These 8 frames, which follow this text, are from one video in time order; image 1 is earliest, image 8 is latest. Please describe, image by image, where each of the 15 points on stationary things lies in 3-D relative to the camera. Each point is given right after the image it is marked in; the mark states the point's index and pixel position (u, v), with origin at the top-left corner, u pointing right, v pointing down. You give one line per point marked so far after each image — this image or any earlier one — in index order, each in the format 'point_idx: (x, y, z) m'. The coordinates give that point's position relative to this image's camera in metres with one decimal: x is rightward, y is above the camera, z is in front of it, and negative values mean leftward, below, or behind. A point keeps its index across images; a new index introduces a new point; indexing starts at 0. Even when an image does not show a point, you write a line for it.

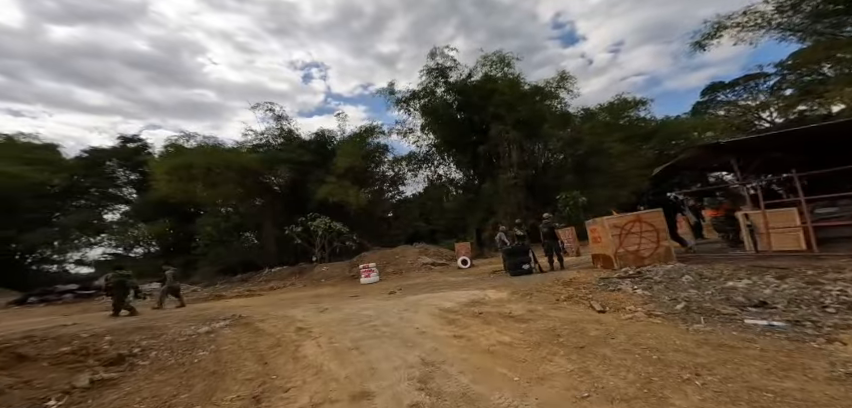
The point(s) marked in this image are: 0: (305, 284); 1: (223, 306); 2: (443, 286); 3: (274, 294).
0: (-5.3, -3.6, +15.4) m
1: (-6.3, -3.3, +11.2) m
2: (+0.4, -1.8, +8.0) m
3: (-5.5, -3.4, +13.2) m
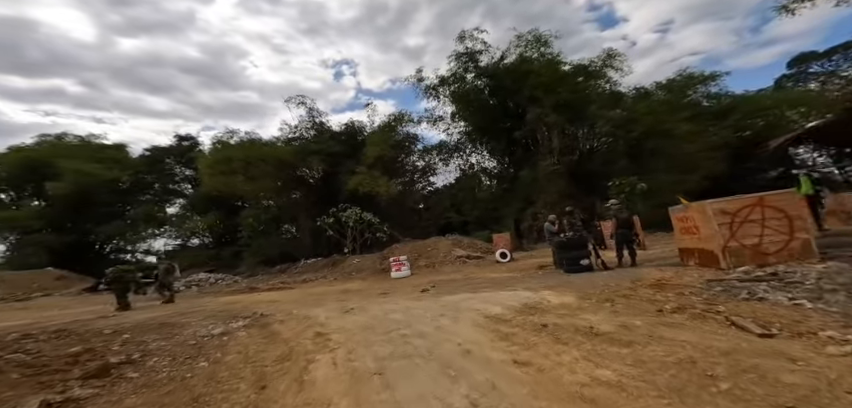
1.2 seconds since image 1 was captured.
0: (-3.8, -3.2, +14.8) m
1: (-5.2, -3.0, +10.7) m
2: (+1.1, -1.5, +6.9) m
3: (-4.2, -3.1, +12.7) m
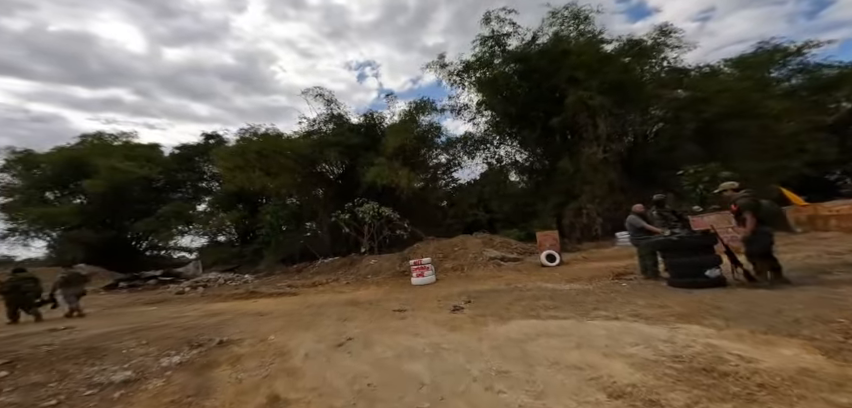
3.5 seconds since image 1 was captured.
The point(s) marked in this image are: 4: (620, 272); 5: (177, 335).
0: (-2.9, -2.9, +12.8) m
1: (-4.5, -2.7, +8.8) m
2: (+1.6, -1.2, +4.6) m
3: (-3.4, -2.8, +10.7) m
4: (+3.4, -1.2, +6.1) m
5: (-4.5, -2.4, +6.3) m
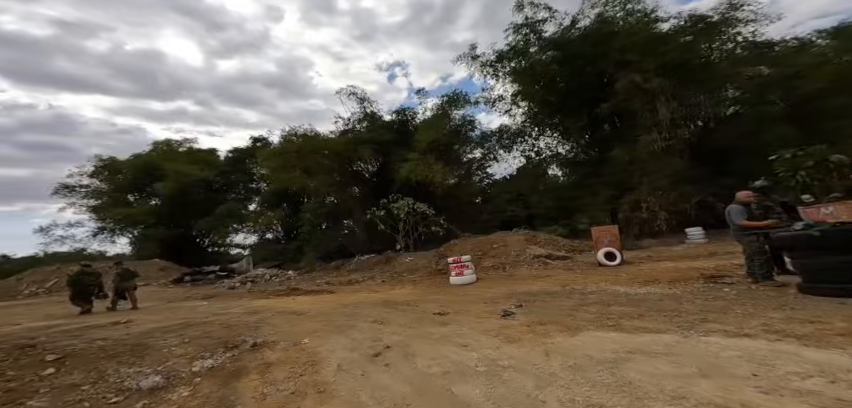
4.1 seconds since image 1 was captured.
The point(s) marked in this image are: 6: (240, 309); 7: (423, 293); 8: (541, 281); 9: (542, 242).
0: (-1.5, -2.7, +12.5) m
1: (-3.6, -2.6, +8.7) m
2: (+2.1, -1.1, +3.9) m
3: (-2.2, -2.7, +10.5) m
4: (+4.1, -1.0, +5.2) m
5: (-3.8, -2.3, +6.2) m
6: (-5.0, -2.9, +9.4) m
7: (-0.1, -2.0, +8.0) m
8: (+2.1, -1.4, +6.2) m
9: (+3.5, -1.2, +10.5) m
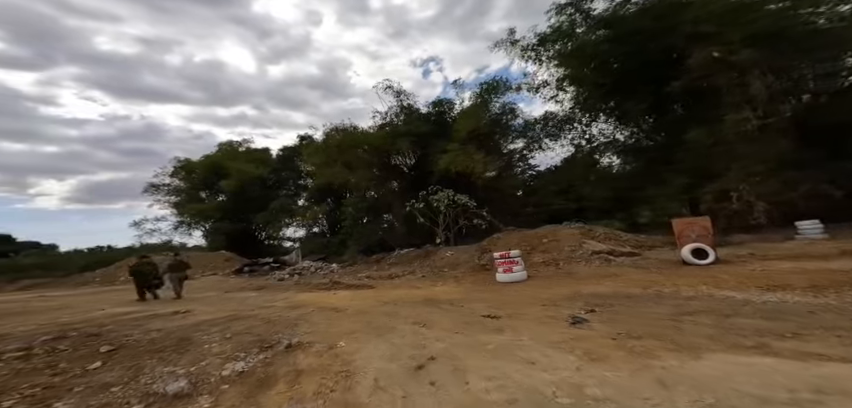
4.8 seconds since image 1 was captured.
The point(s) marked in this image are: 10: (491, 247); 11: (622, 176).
0: (0.0, -2.5, +12.1) m
1: (-2.5, -2.4, +8.5) m
2: (+2.6, -0.9, +3.1) m
3: (-1.0, -2.5, +10.1) m
4: (+4.7, -0.8, +4.1) m
5: (-3.0, -2.2, +6.0) m
6: (-3.9, -2.7, +9.4) m
7: (+0.9, -1.8, +7.4) m
8: (+2.8, -1.2, +5.3) m
9: (+4.7, -0.9, +9.5) m
10: (+2.4, -1.7, +13.0) m
11: (+8.8, +1.2, +15.6) m
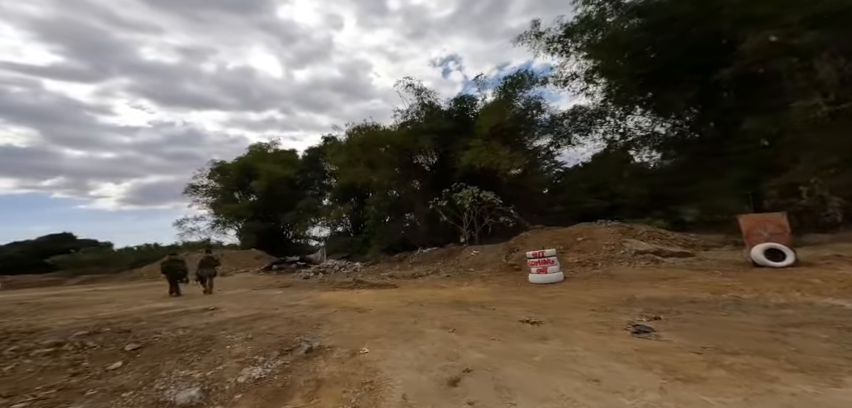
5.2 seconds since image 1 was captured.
0: (+0.8, -2.4, +11.6) m
1: (-1.9, -2.3, +8.2) m
2: (+2.9, -0.9, +2.5) m
3: (-0.3, -2.4, +9.7) m
4: (+5.0, -0.7, +3.4) m
5: (-2.5, -2.1, +5.8) m
6: (-3.2, -2.6, +9.2) m
7: (+1.4, -1.7, +6.9) m
8: (+3.2, -1.1, +4.7) m
9: (+5.4, -0.8, +8.7) m
10: (+3.3, -1.6, +12.5) m
11: (+9.9, +1.4, +14.6) m
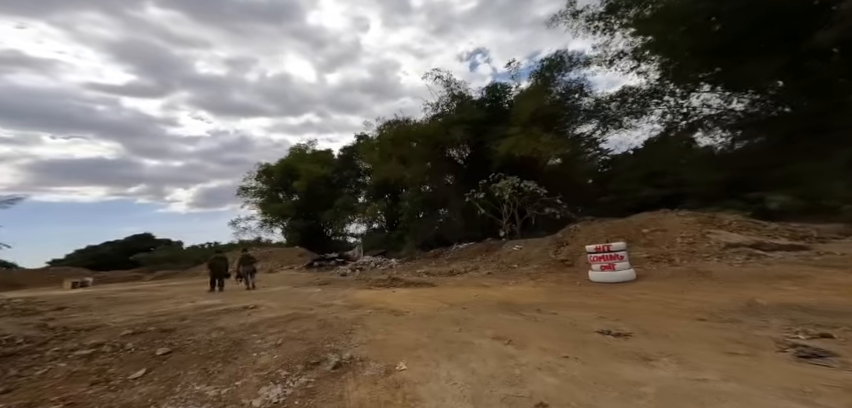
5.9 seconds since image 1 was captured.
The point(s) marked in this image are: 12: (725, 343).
0: (+2.1, -2.1, +10.7) m
1: (-0.9, -2.2, +7.6) m
2: (+3.2, -0.7, +1.4) m
3: (+0.8, -2.1, +9.0) m
4: (+5.4, -0.5, +2.1) m
5: (-1.8, -2.0, +5.3) m
6: (-2.1, -2.5, +8.7) m
7: (+2.2, -1.5, +6.0) m
8: (+3.7, -0.8, +3.6) m
9: (+6.3, -0.4, +7.4) m
10: (+4.7, -1.2, +11.3) m
11: (+11.3, +1.9, +12.7) m
12: (+2.0, -1.0, +2.4) m
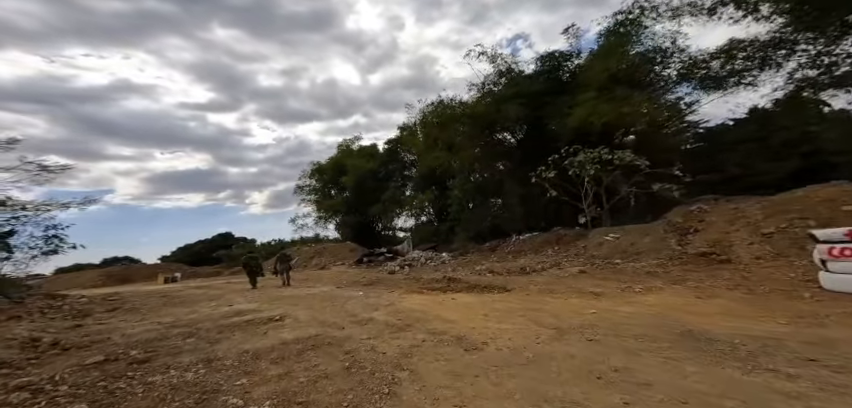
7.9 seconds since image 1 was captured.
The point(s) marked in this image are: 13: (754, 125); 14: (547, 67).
0: (+3.7, -1.5, +7.8) m
1: (+0.3, -1.7, +5.1) m
2: (+3.4, -0.2, -1.6) m
3: (+2.2, -1.6, +6.2) m
4: (+5.7, +0.1, -1.2) m
5: (-1.0, -1.6, +3.0) m
6: (-0.8, -2.0, +6.4) m
7: (+3.1, -1.0, +3.1) m
8: (+4.3, -0.3, +0.5) m
9: (+7.4, +0.2, +3.9) m
10: (+6.3, -0.5, +8.0) m
11: (+12.9, +2.8, +8.5) m
12: (+2.5, -0.5, -0.4) m
13: (+13.6, +3.6, +13.7) m
14: (+7.2, +7.8, +18.7) m
